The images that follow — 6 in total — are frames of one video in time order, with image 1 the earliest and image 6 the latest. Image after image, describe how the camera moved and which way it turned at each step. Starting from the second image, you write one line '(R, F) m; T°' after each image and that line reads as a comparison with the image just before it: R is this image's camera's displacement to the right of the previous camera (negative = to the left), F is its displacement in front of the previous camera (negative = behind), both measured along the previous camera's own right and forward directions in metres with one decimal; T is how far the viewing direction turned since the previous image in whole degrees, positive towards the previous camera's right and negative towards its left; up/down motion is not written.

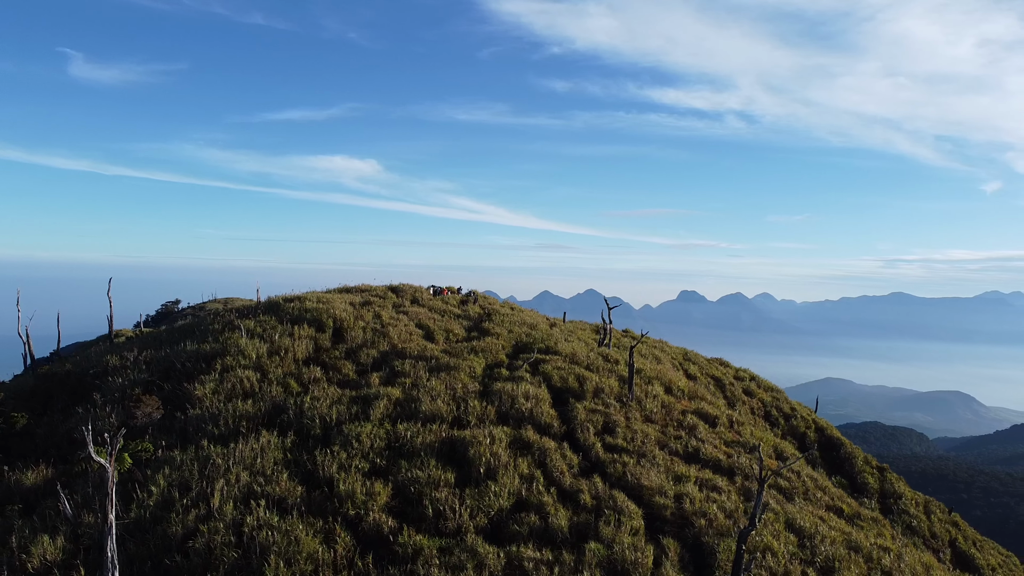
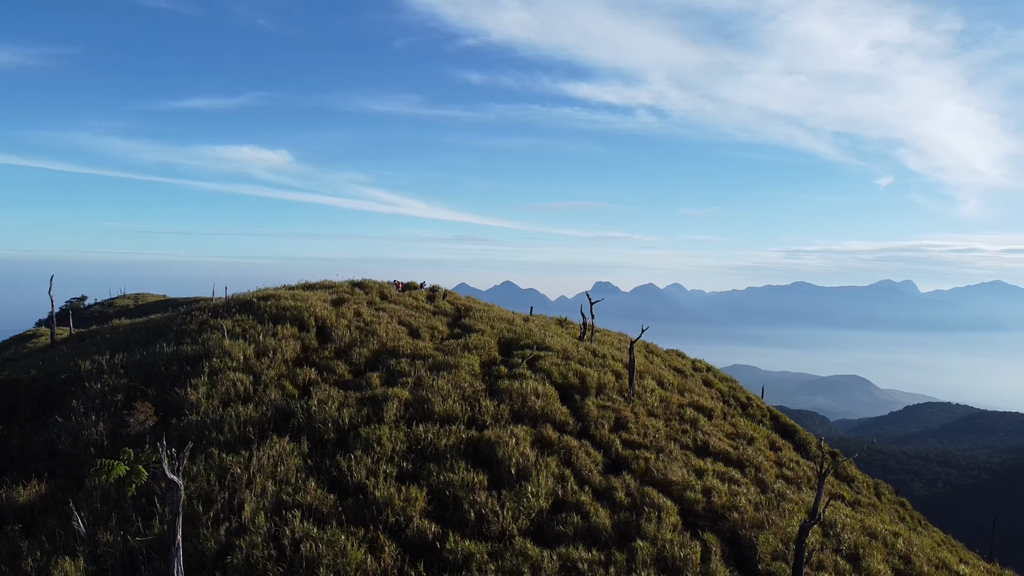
(-0.9, 0.0) m; +5°
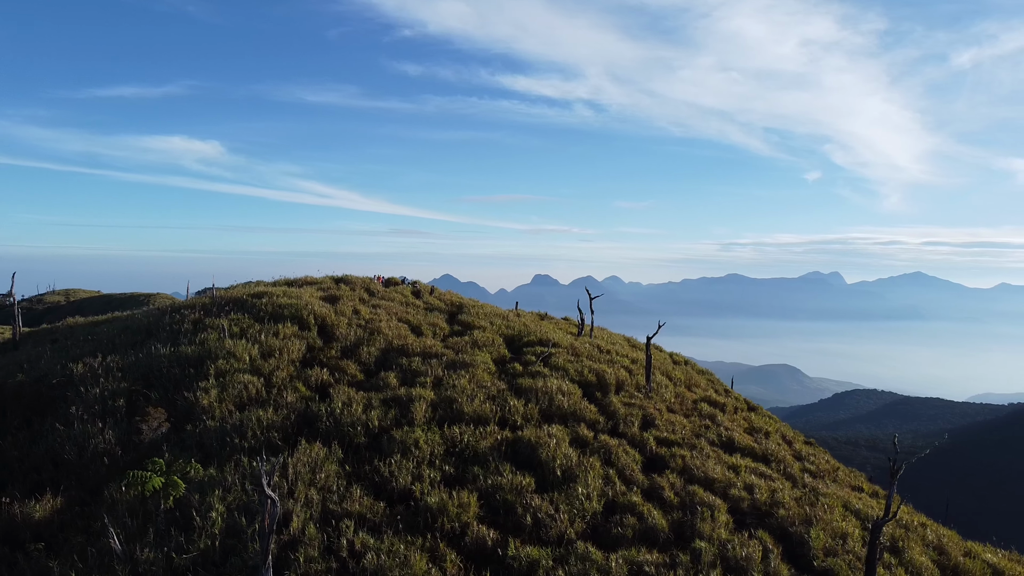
(-0.9, +0.1) m; +3°
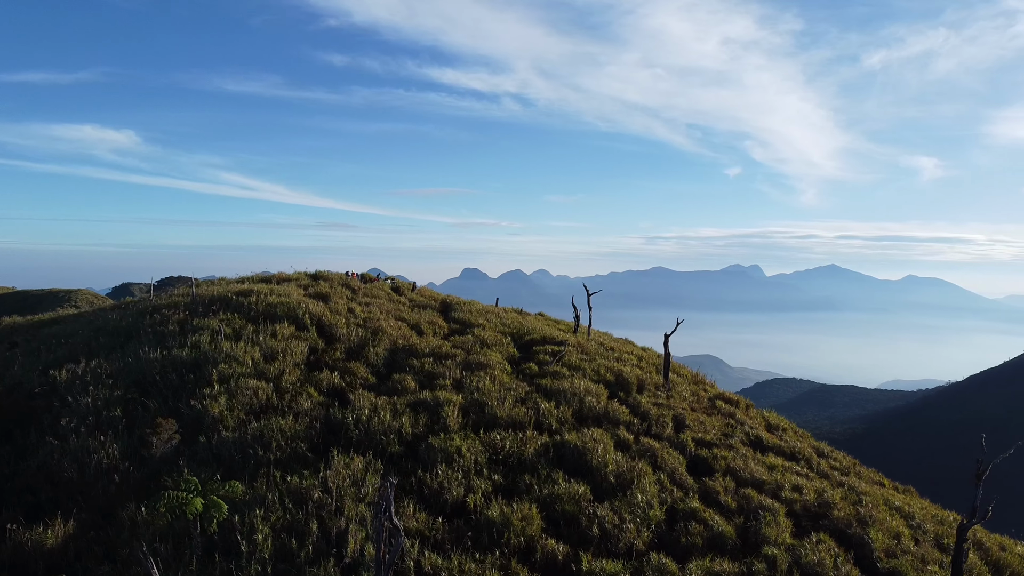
(-1.0, +0.3) m; +3°
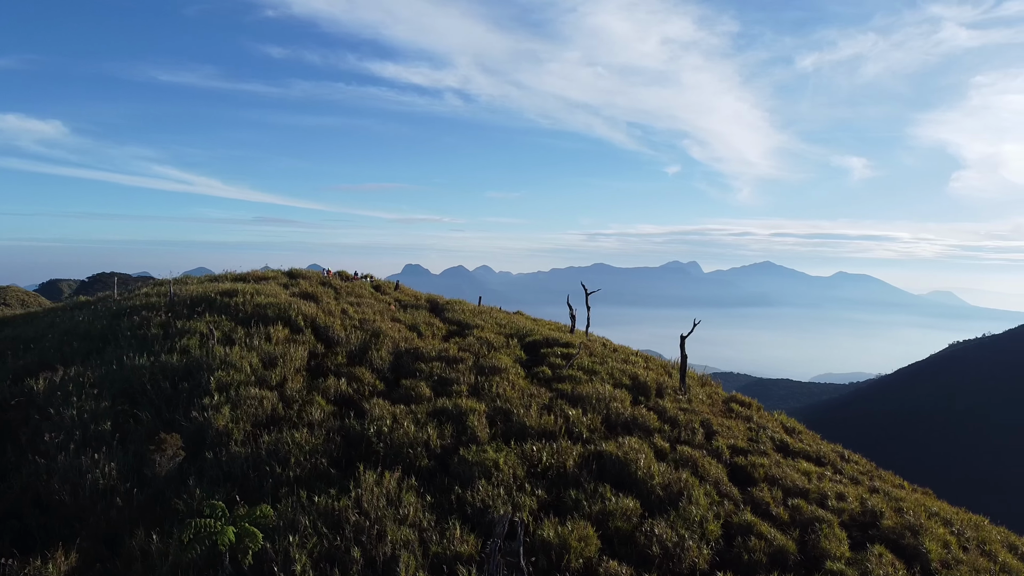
(-0.8, +0.4) m; +3°
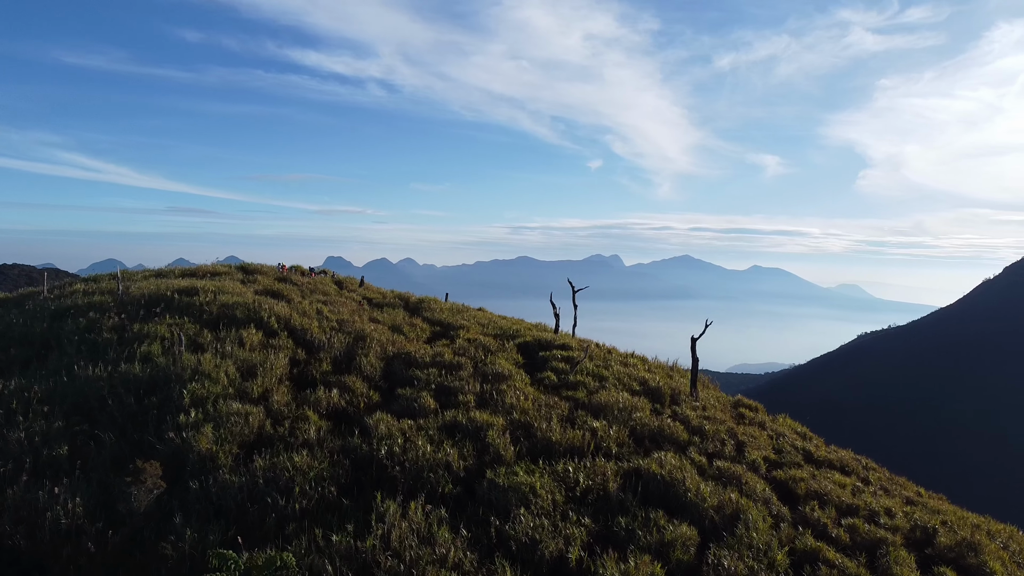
(-0.9, +0.7) m; +5°
